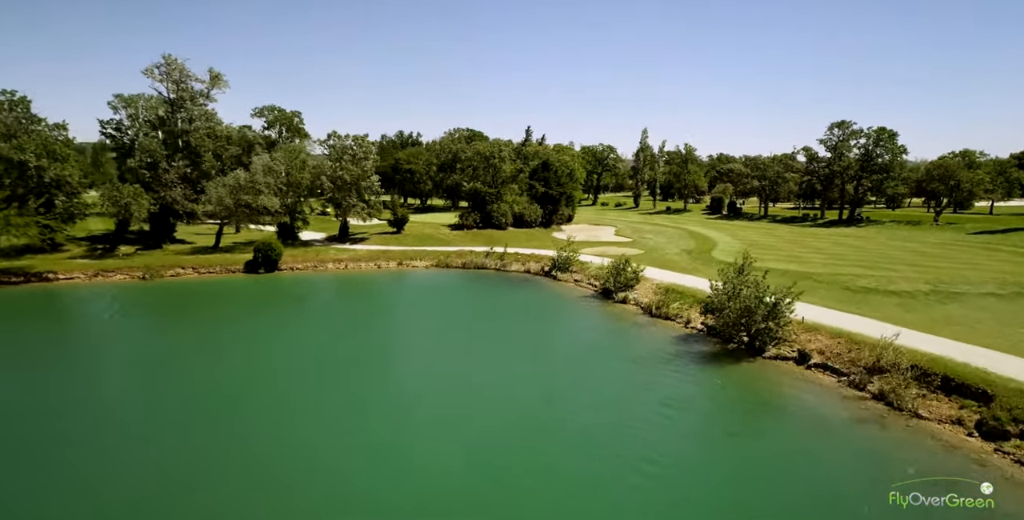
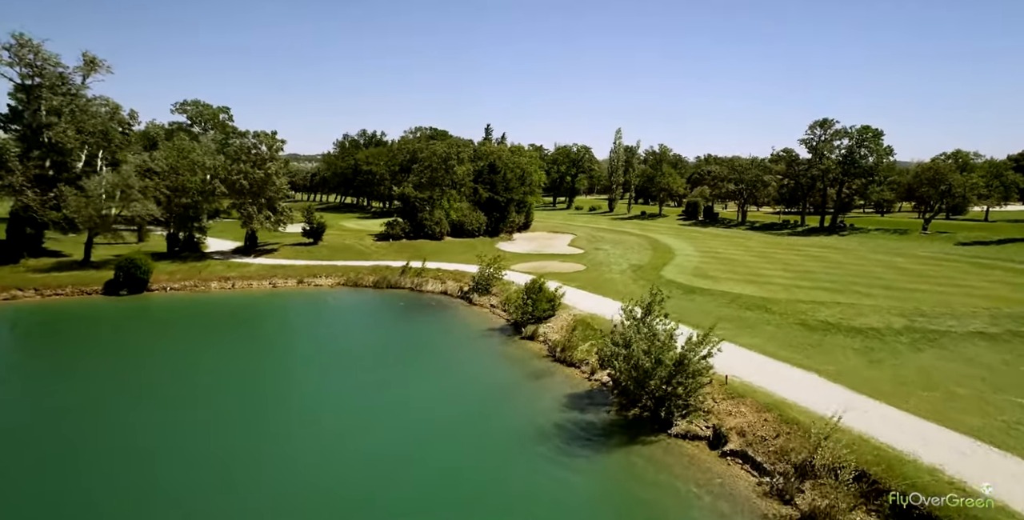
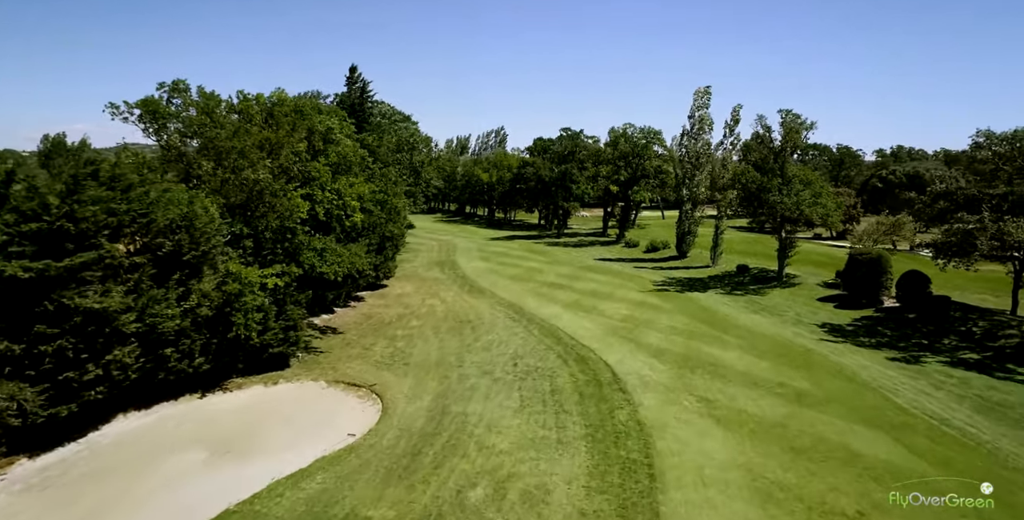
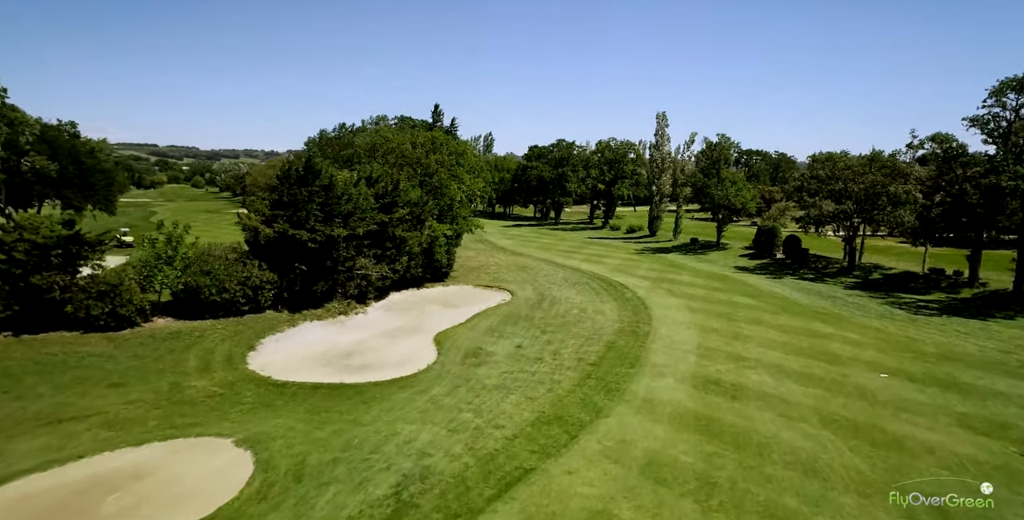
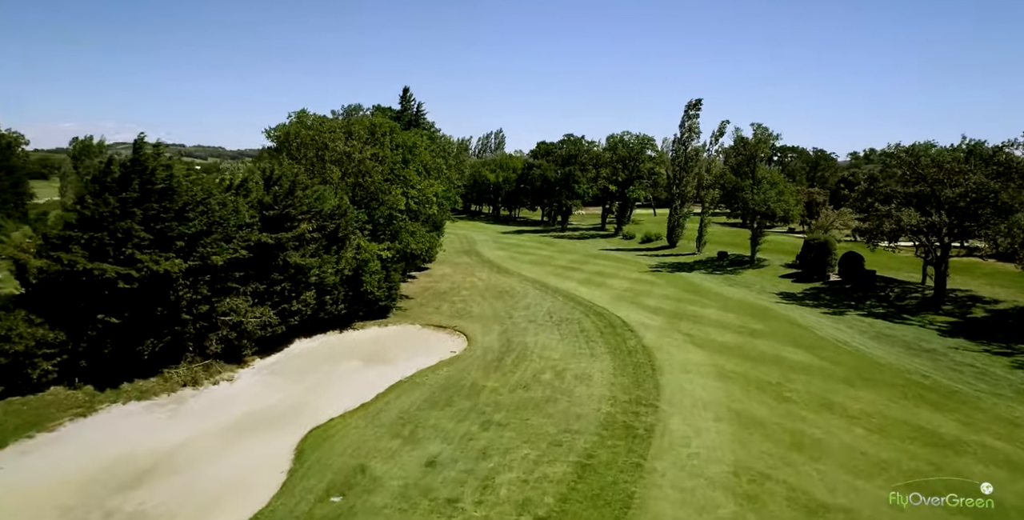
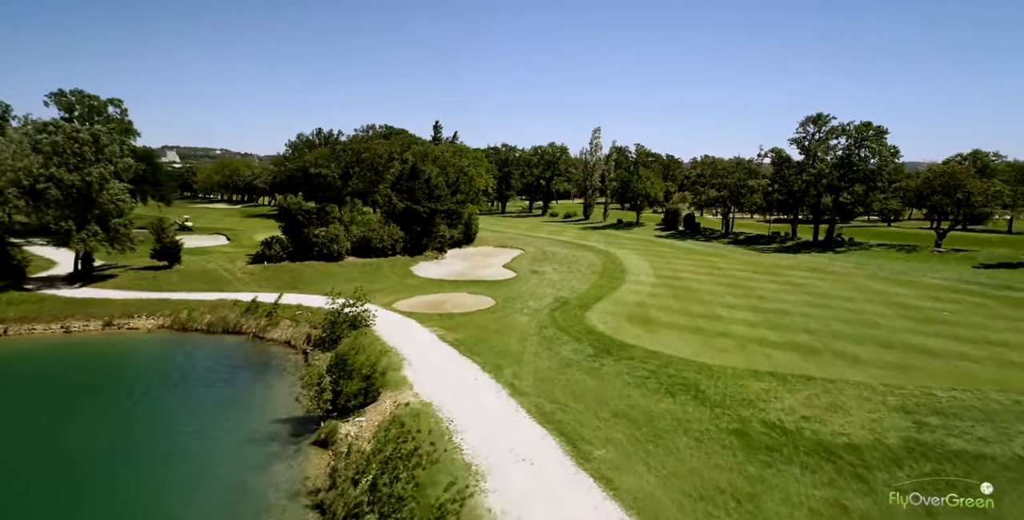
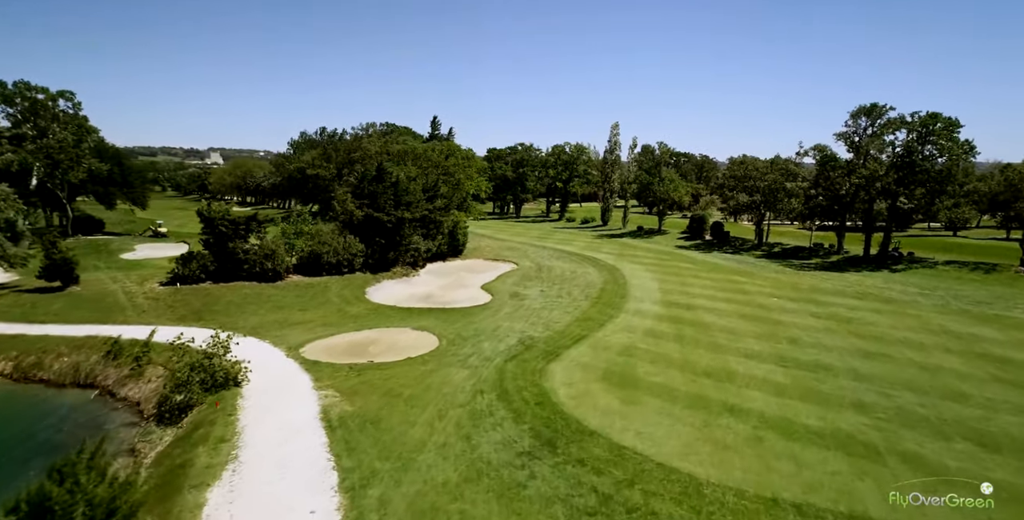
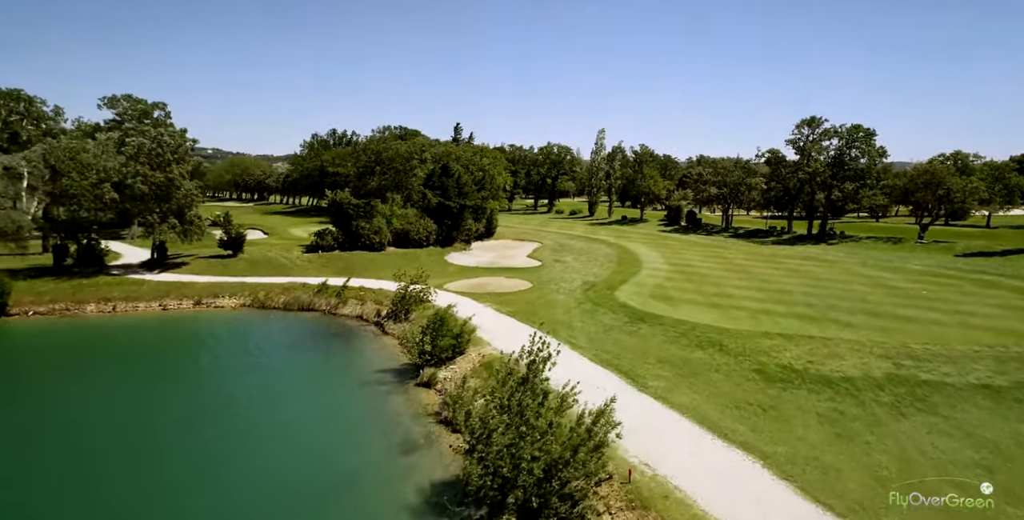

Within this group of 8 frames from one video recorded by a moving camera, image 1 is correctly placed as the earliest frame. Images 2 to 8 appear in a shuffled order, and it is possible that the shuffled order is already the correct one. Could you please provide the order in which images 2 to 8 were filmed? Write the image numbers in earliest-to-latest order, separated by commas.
2, 8, 6, 7, 4, 5, 3
